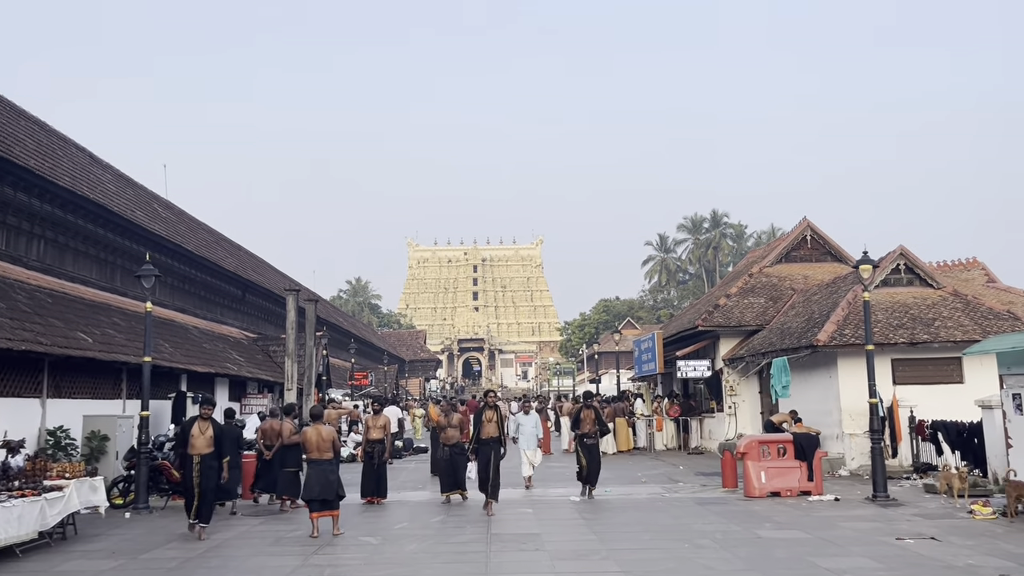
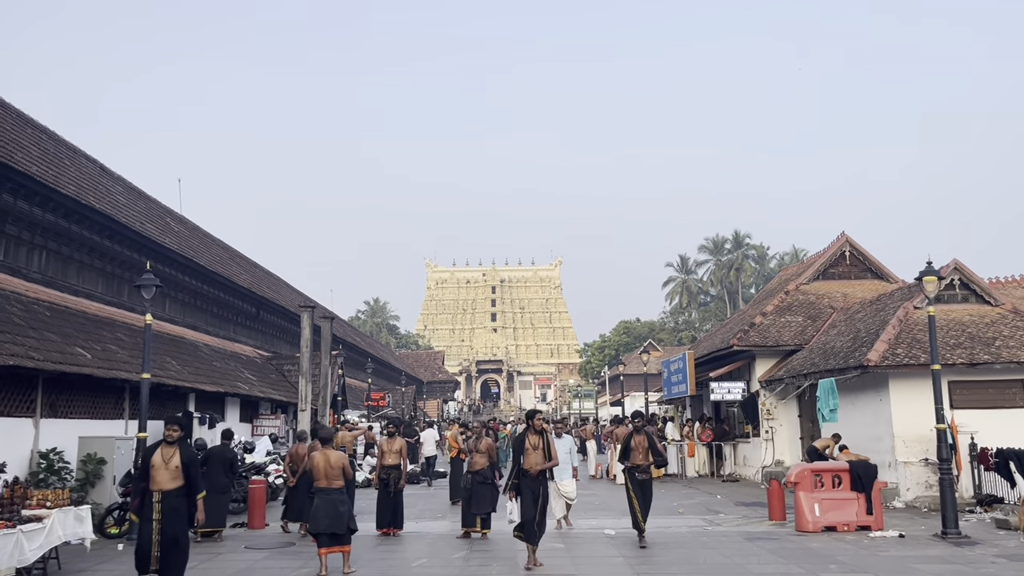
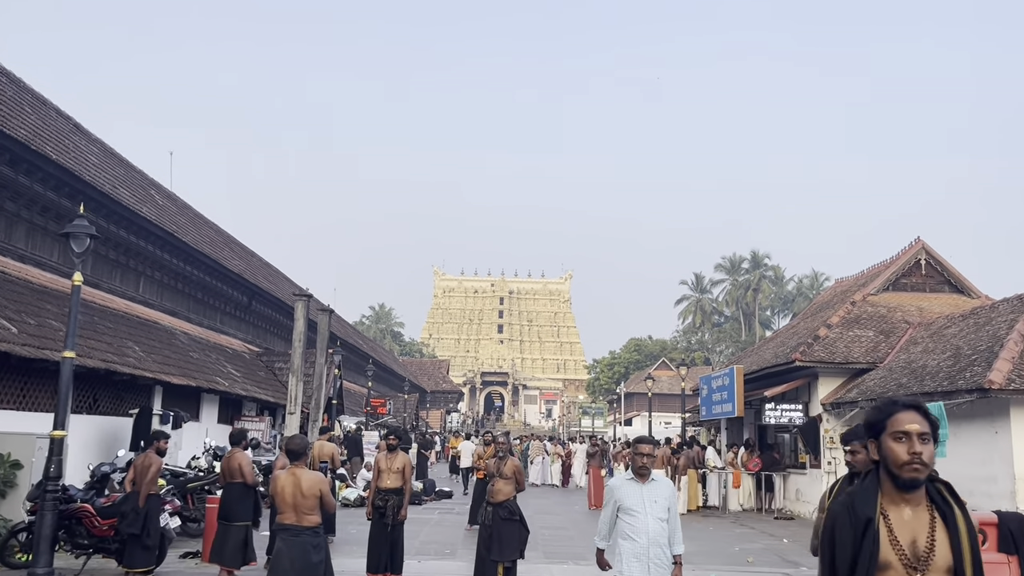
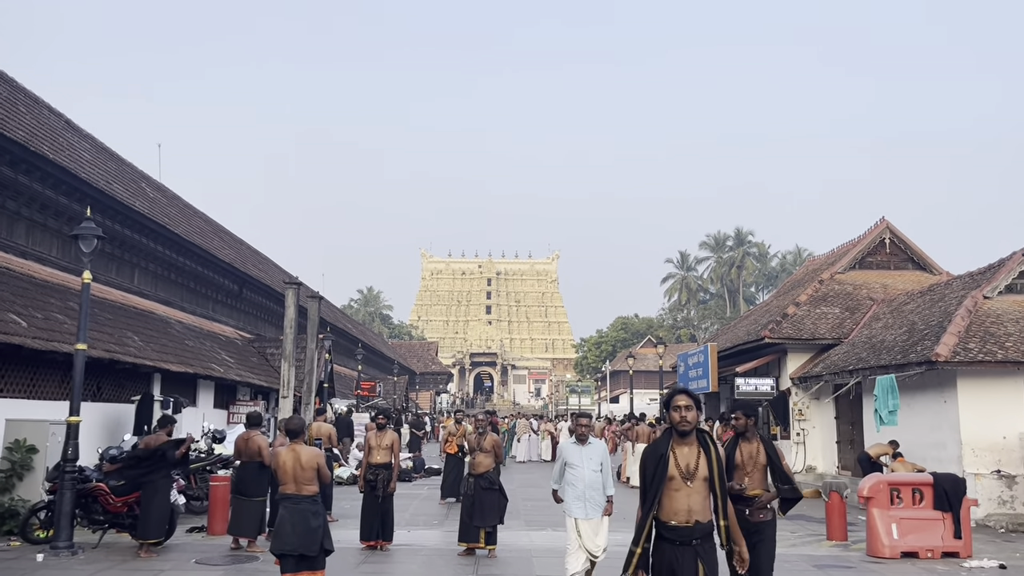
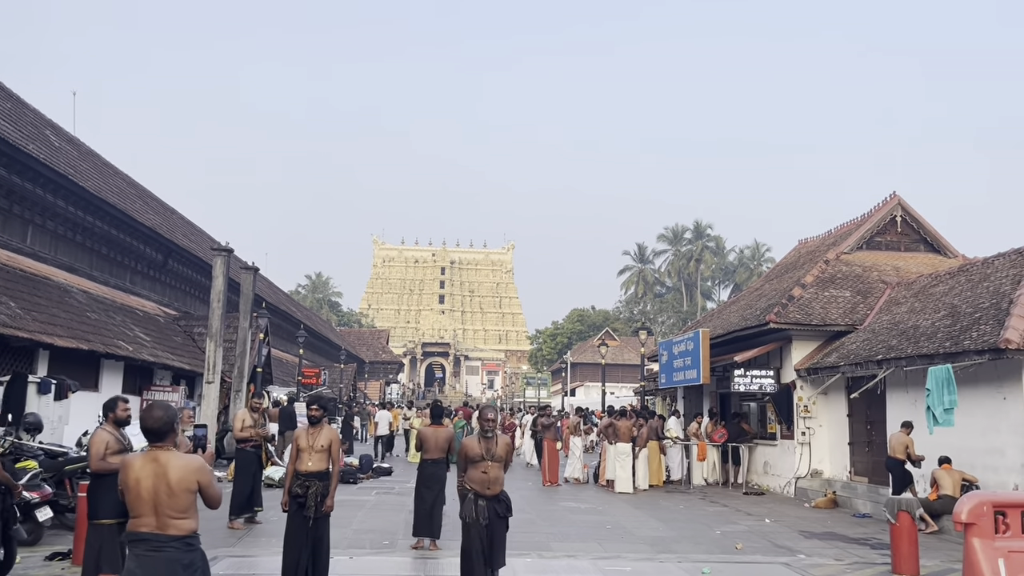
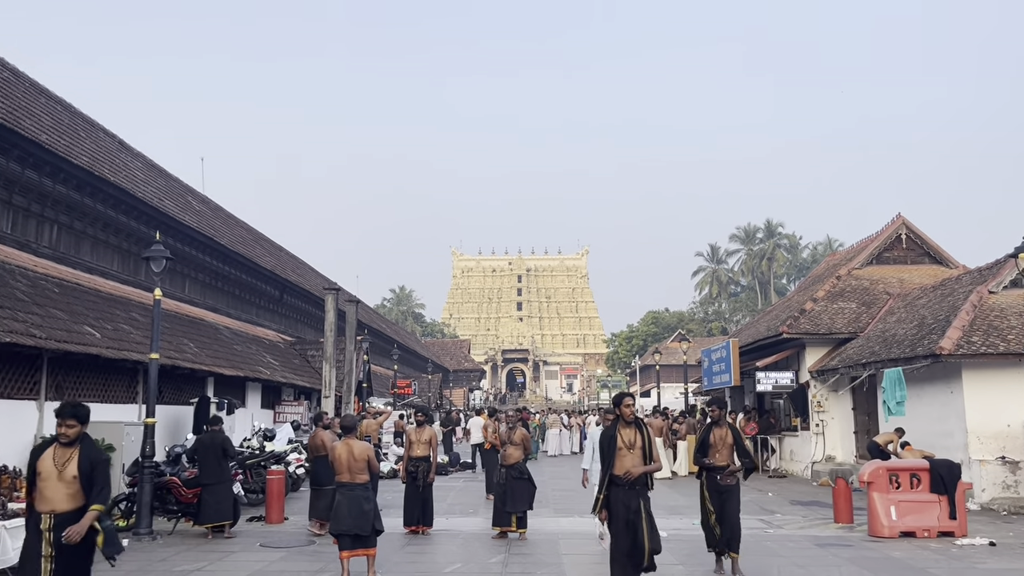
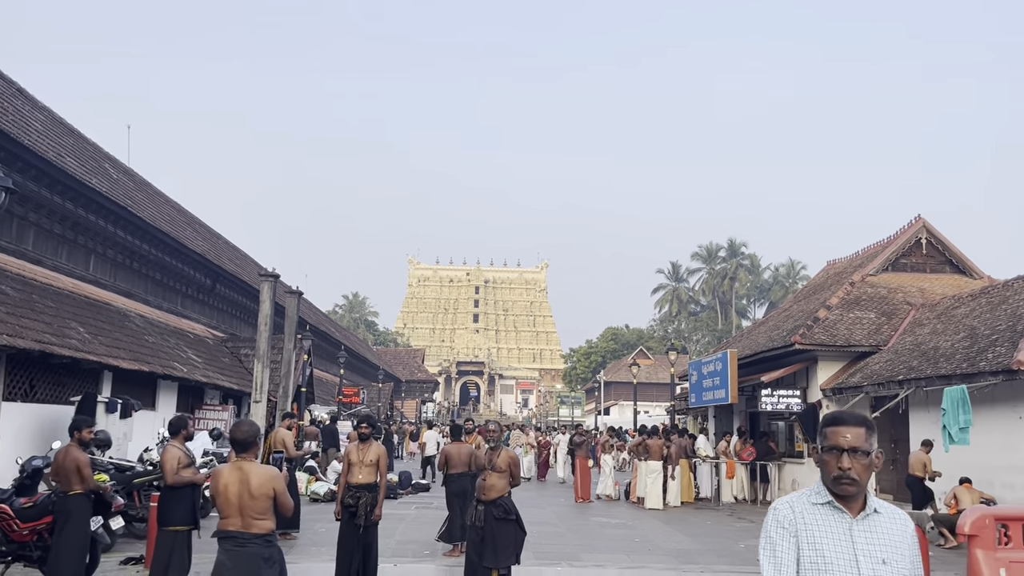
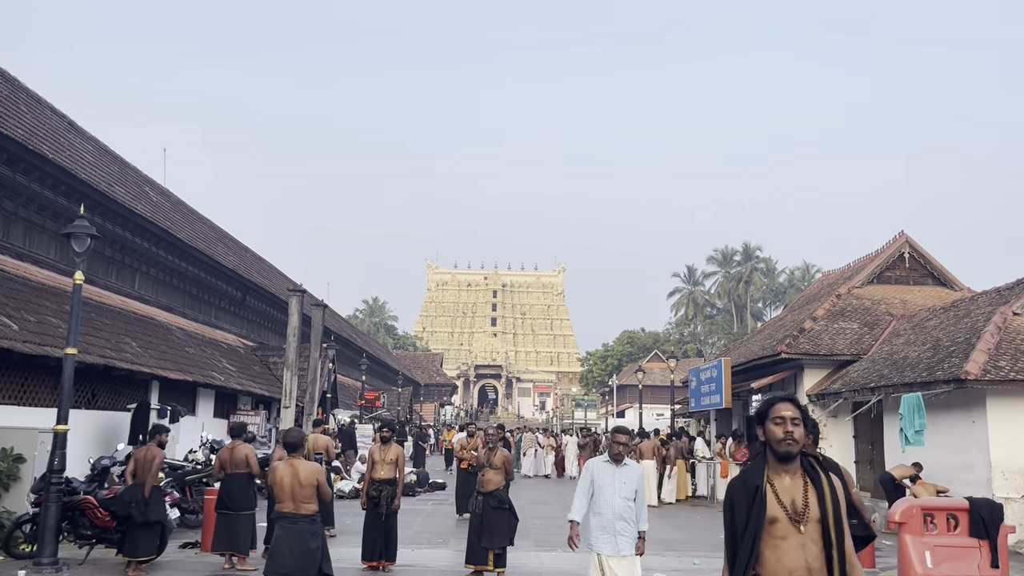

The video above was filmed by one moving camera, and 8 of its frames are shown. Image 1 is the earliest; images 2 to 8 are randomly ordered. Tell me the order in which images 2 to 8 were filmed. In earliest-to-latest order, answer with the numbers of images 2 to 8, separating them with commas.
2, 6, 4, 8, 3, 7, 5
